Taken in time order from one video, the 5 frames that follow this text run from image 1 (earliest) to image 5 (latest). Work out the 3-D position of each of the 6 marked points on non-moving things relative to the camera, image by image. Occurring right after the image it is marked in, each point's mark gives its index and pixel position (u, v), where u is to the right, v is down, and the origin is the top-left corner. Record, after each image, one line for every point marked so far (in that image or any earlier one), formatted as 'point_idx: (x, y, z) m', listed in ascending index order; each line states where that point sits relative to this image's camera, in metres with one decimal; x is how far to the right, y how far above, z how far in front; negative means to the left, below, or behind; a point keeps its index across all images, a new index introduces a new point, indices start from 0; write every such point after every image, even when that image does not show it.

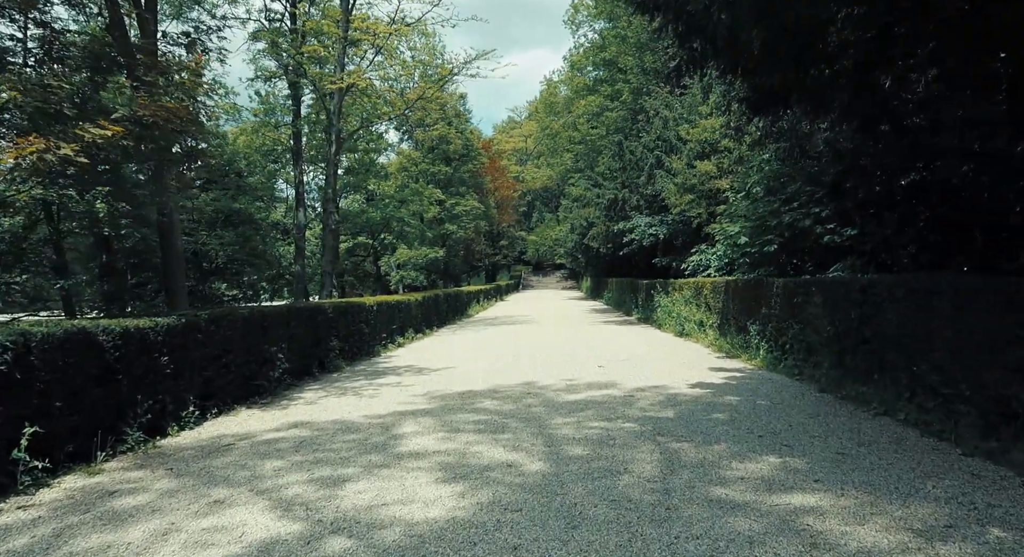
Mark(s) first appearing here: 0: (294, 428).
0: (-2.2, -1.5, +7.4) m
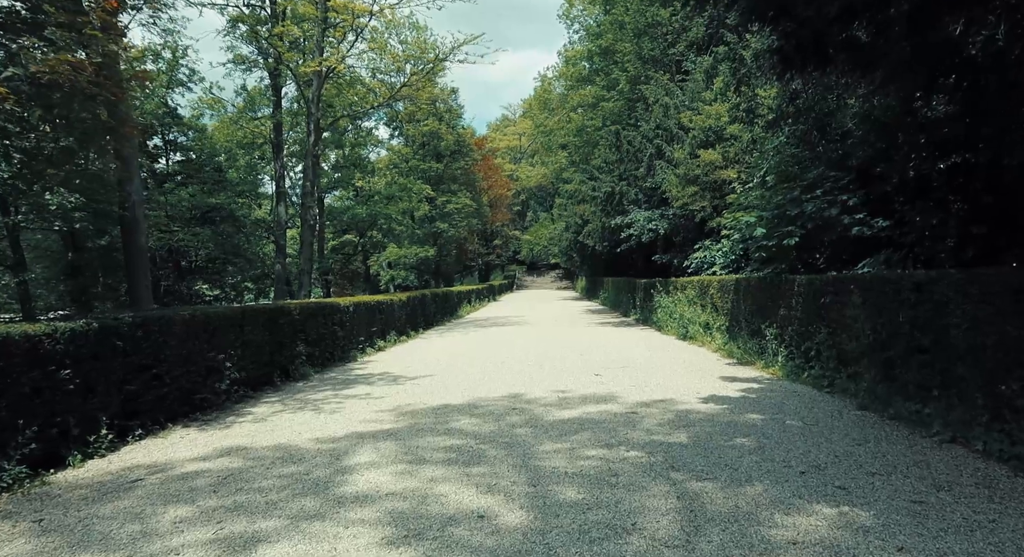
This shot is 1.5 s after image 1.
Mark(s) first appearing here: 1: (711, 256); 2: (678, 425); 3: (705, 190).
0: (-2.3, -1.4, +6.1) m
1: (+4.3, +0.5, +16.1) m
2: (+1.5, -1.3, +6.7) m
3: (+4.2, +1.9, +16.2) m
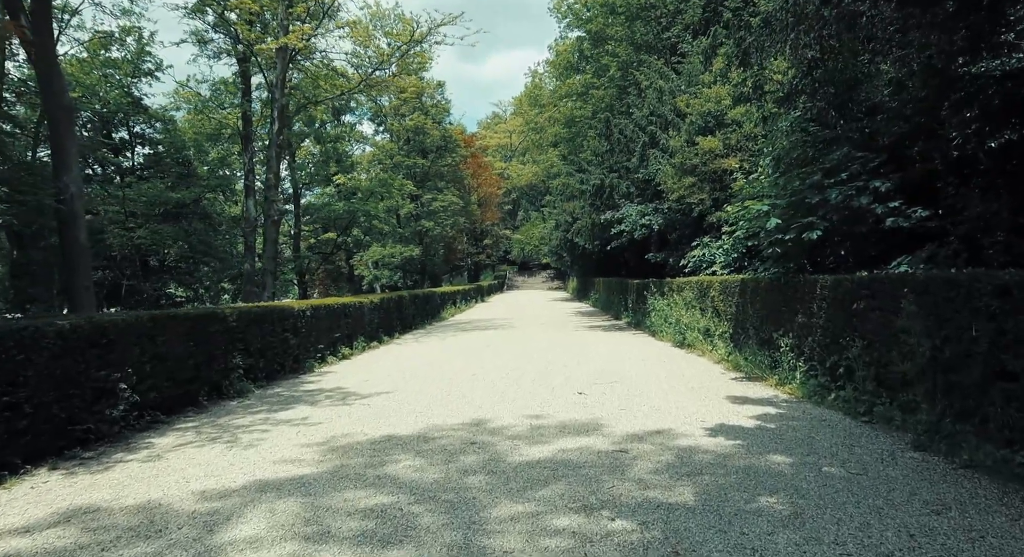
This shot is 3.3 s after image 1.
0: (-2.7, -1.5, +4.4) m
1: (+3.9, +0.5, +14.5) m
2: (+1.2, -1.3, +5.1) m
3: (+3.8, +1.9, +14.7) m
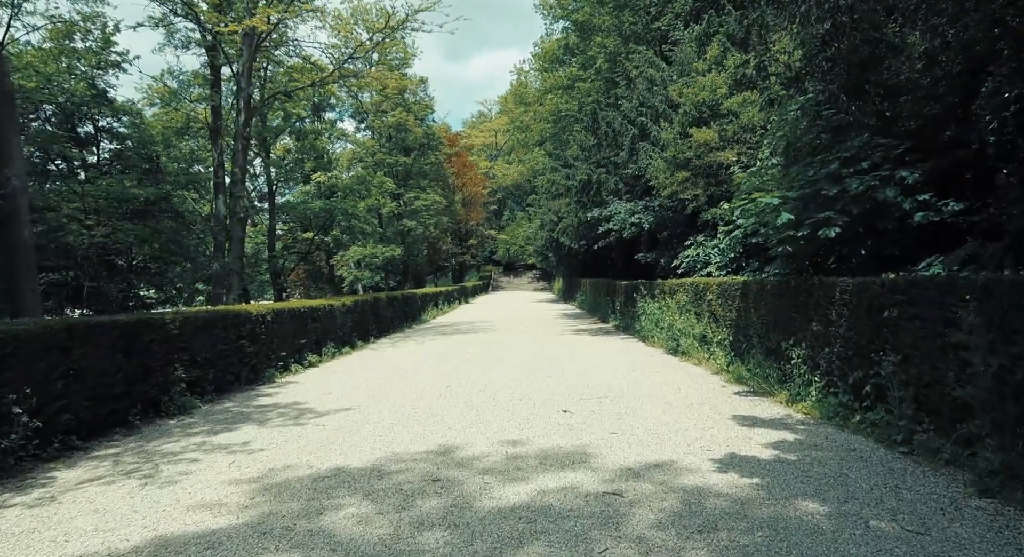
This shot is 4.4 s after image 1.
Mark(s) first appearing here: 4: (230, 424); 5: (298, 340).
0: (-2.8, -1.5, +3.3) m
1: (+3.5, +0.5, +13.5) m
2: (+1.0, -1.4, +4.0) m
3: (+3.4, +1.9, +13.7) m
4: (-3.1, -1.6, +8.2) m
5: (-4.0, -1.1, +13.7) m
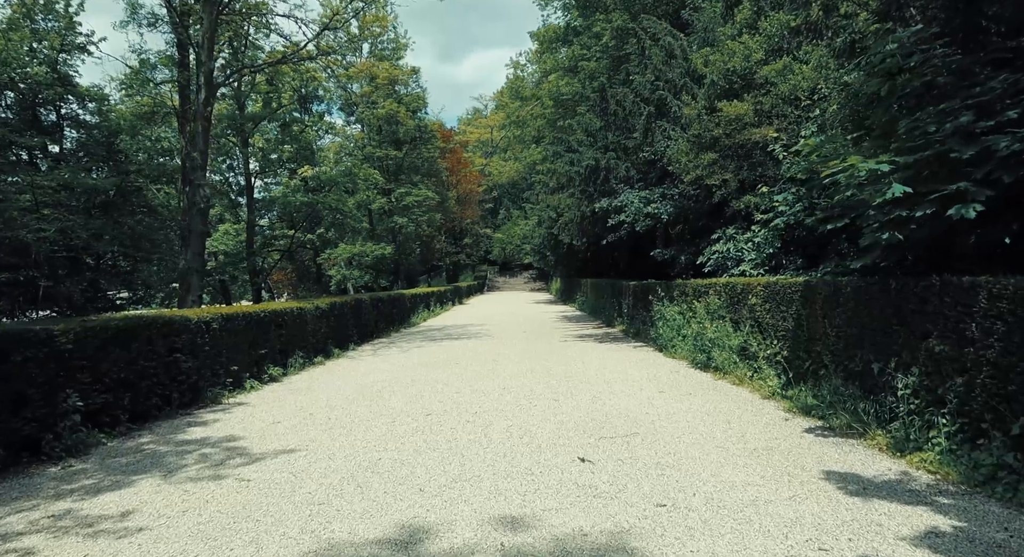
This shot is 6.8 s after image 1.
0: (-2.8, -1.5, +1.2) m
1: (+3.5, +0.5, +11.5) m
2: (+1.0, -1.3, +1.9) m
3: (+3.4, +1.9, +11.6) m
4: (-3.2, -1.6, +6.0) m
5: (-4.0, -1.1, +11.5) m
